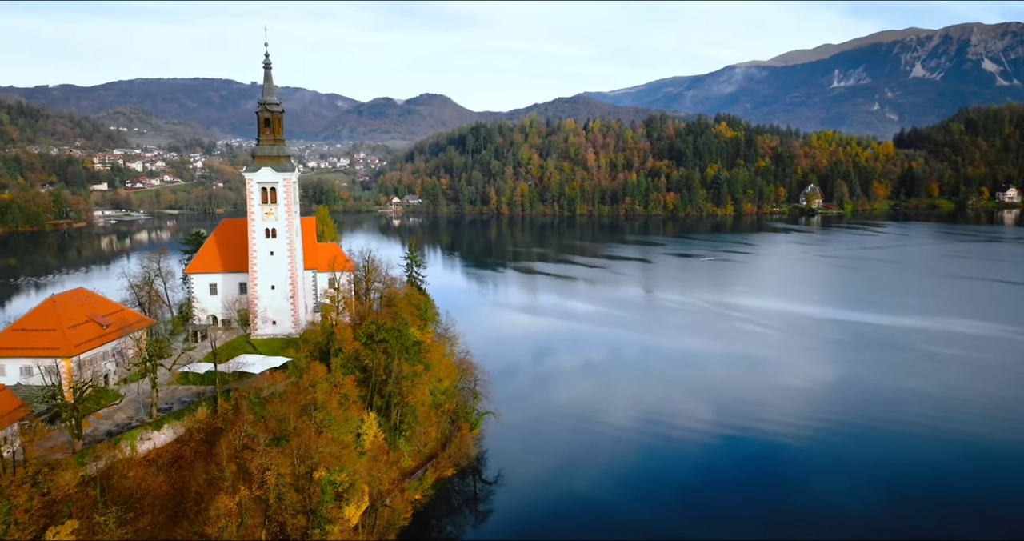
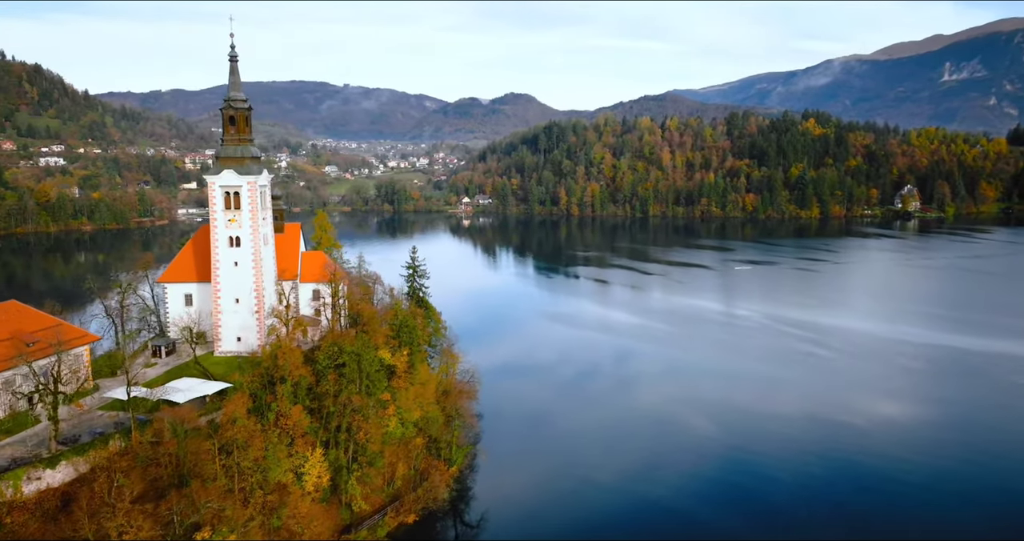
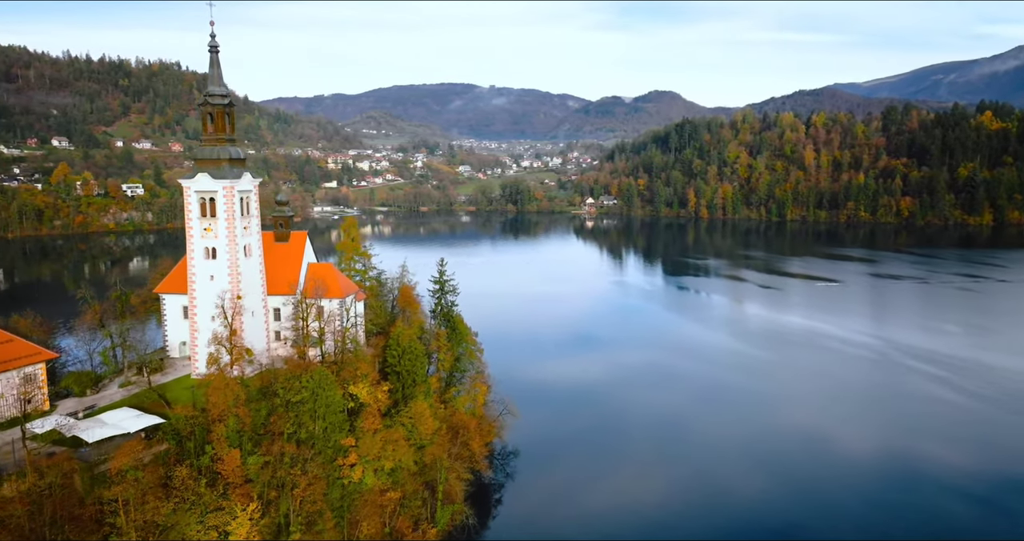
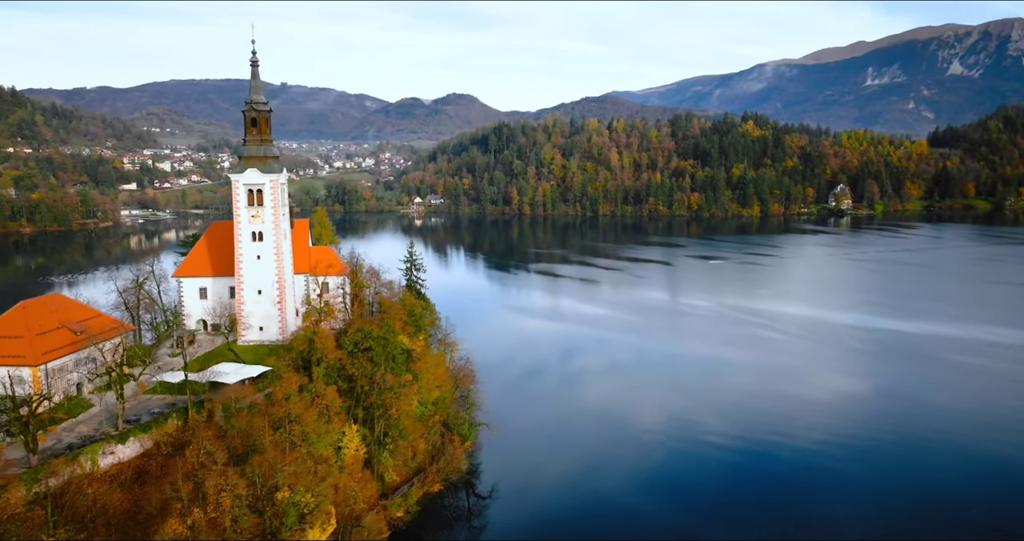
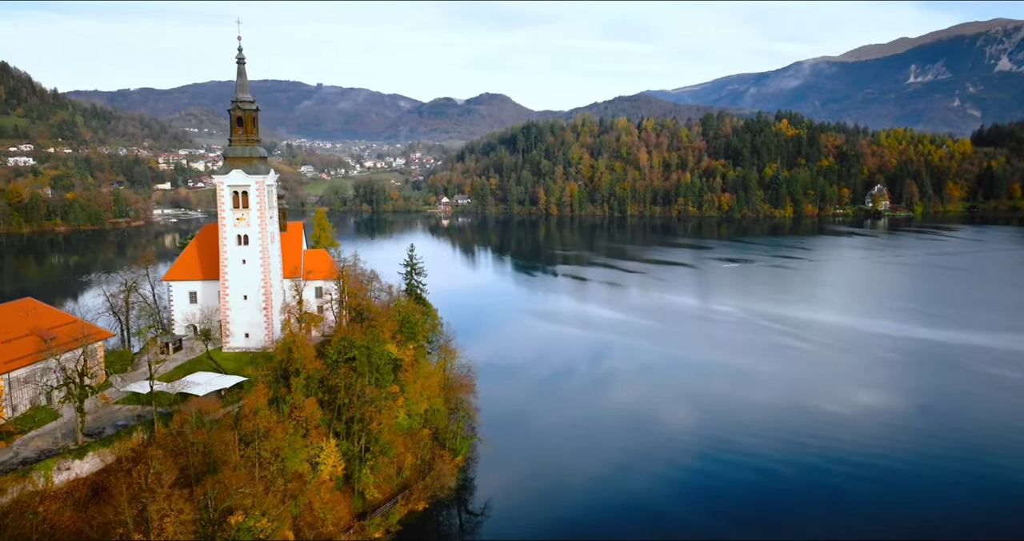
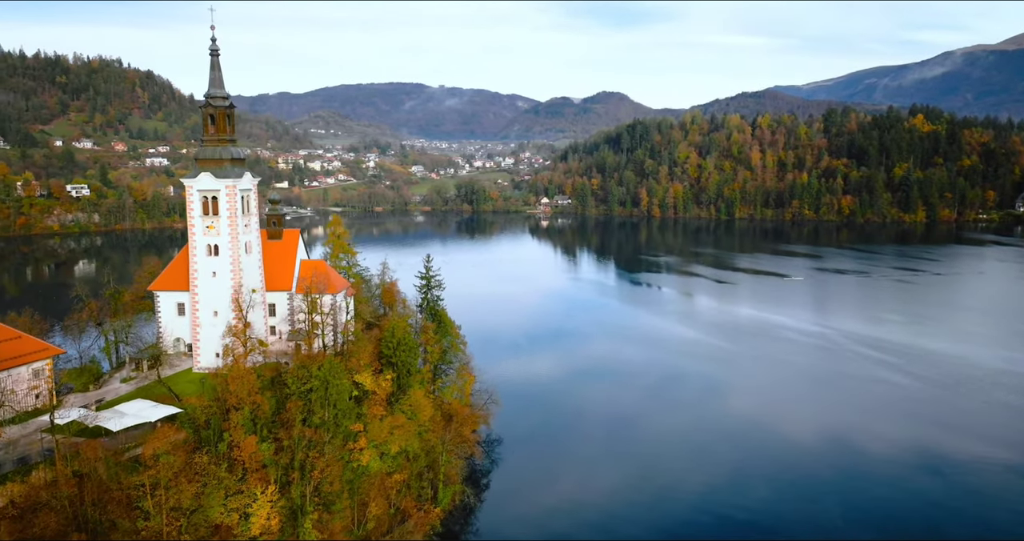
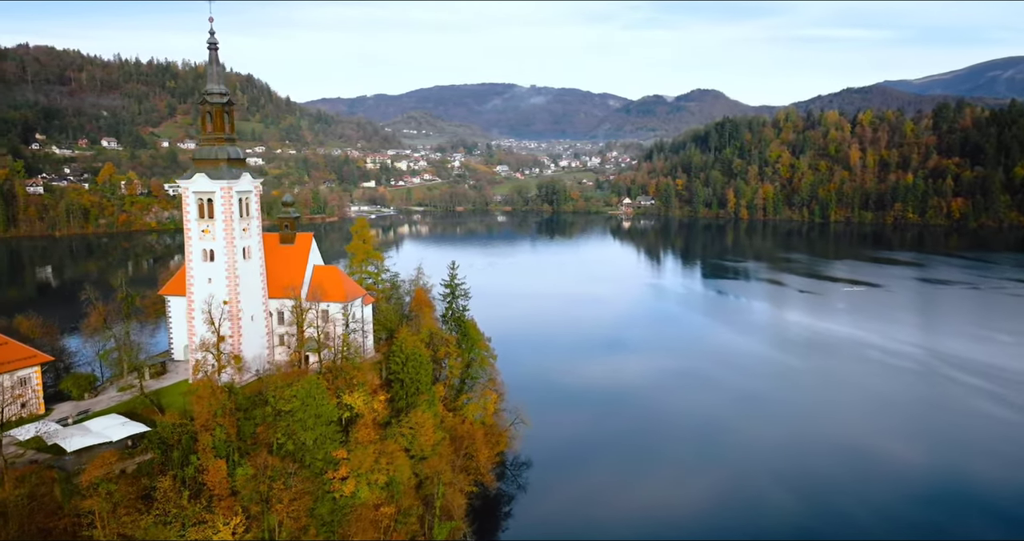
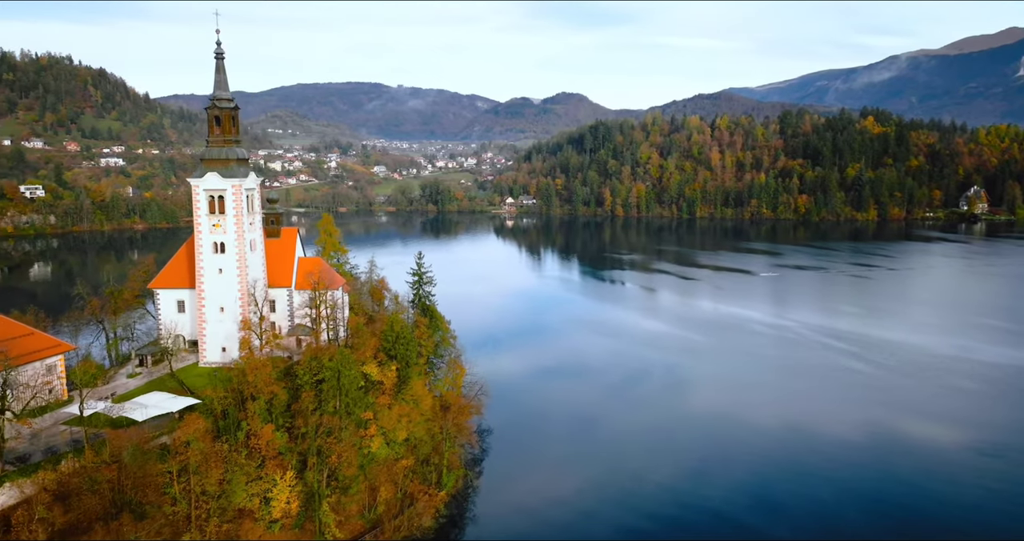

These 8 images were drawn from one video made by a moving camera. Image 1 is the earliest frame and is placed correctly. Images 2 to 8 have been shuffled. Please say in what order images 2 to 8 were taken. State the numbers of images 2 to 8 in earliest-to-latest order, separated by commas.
4, 5, 2, 8, 6, 3, 7
